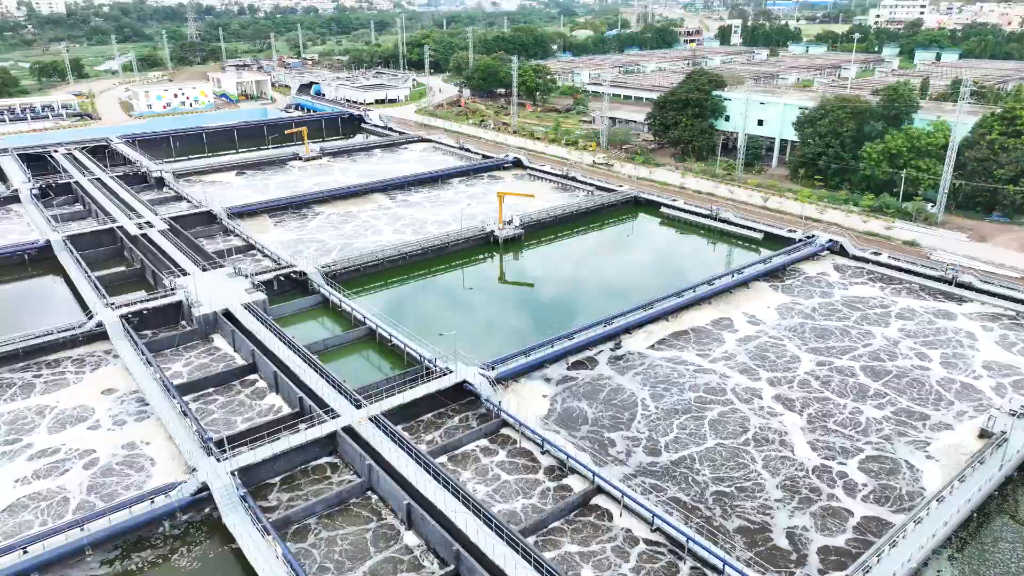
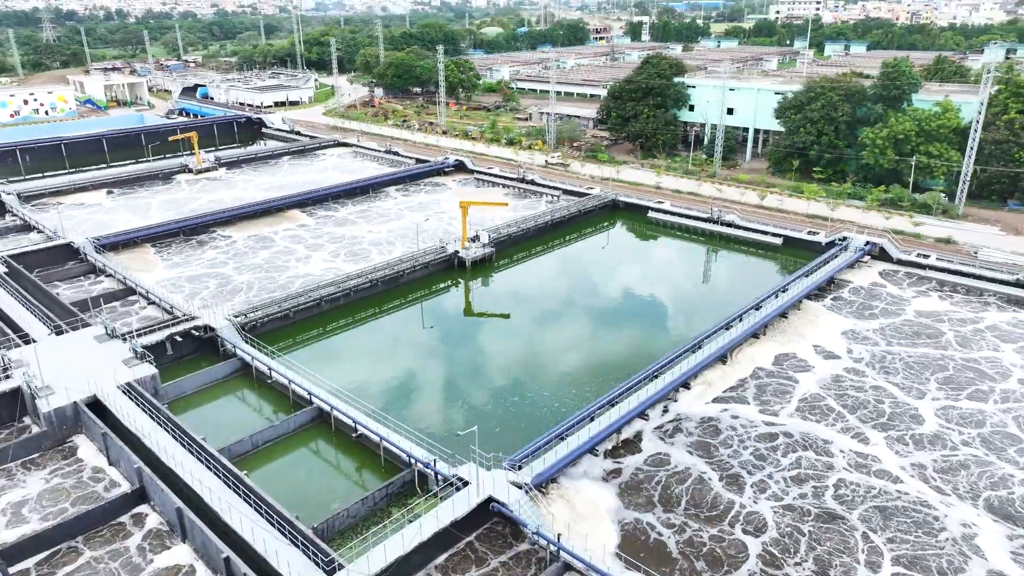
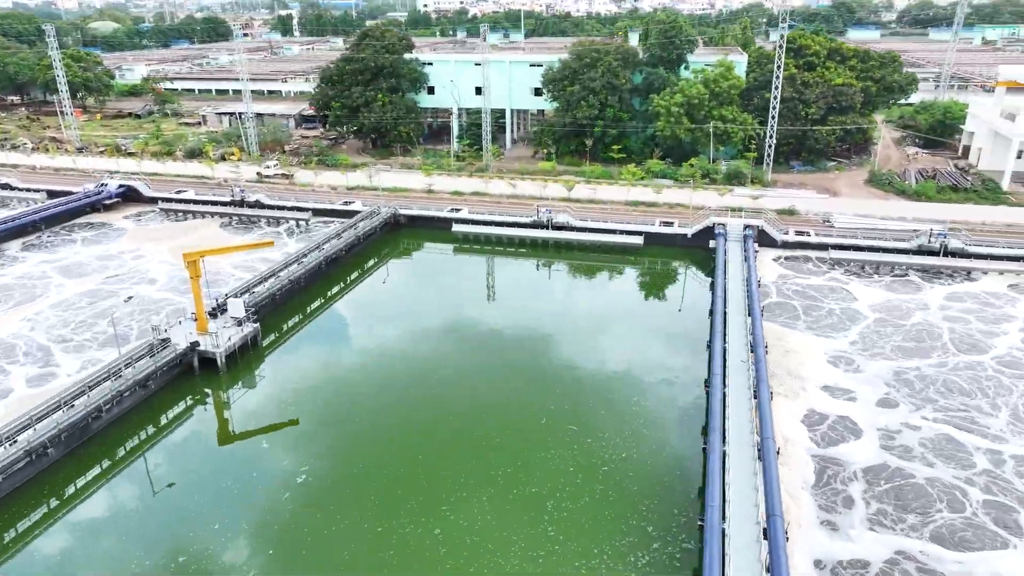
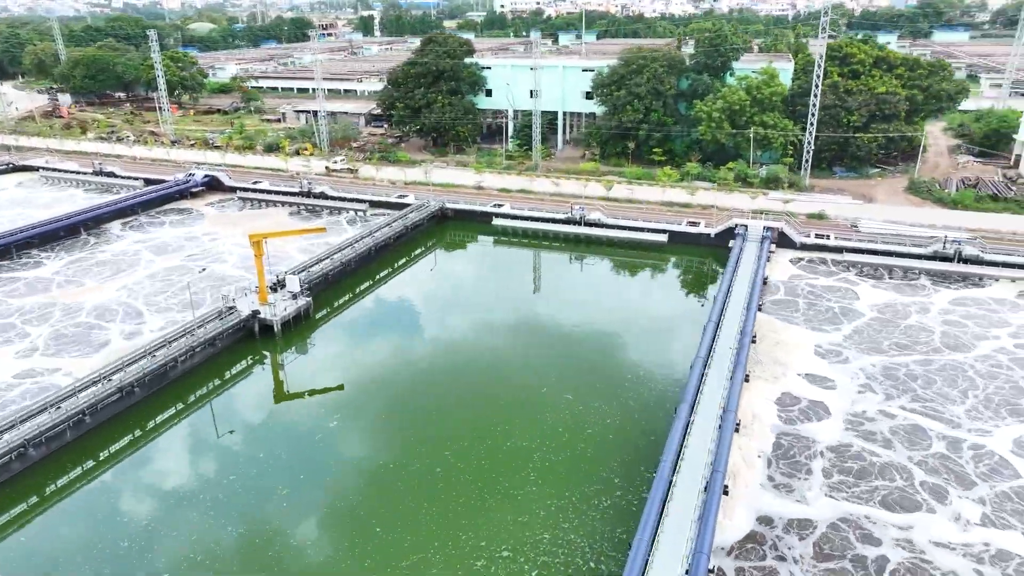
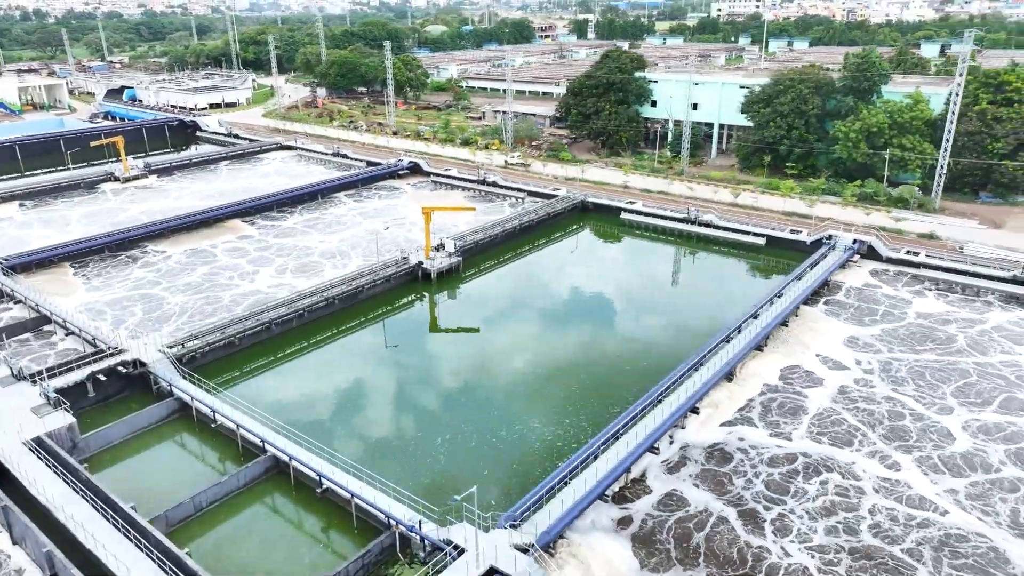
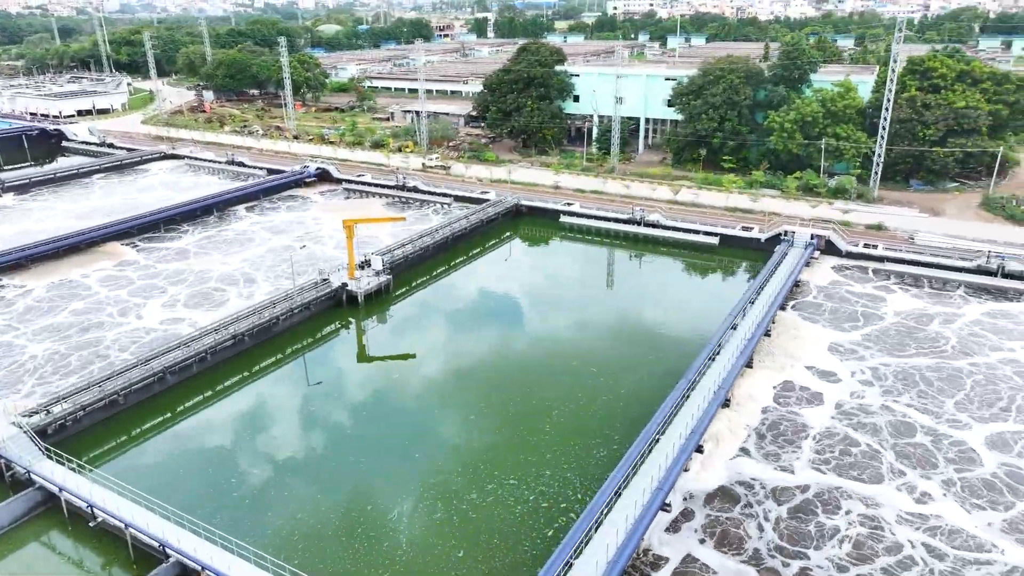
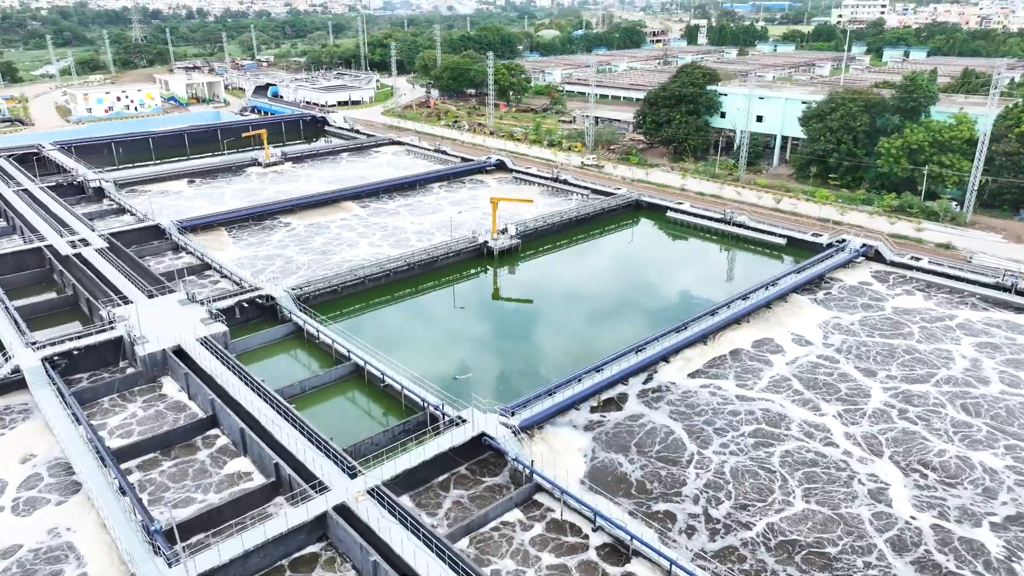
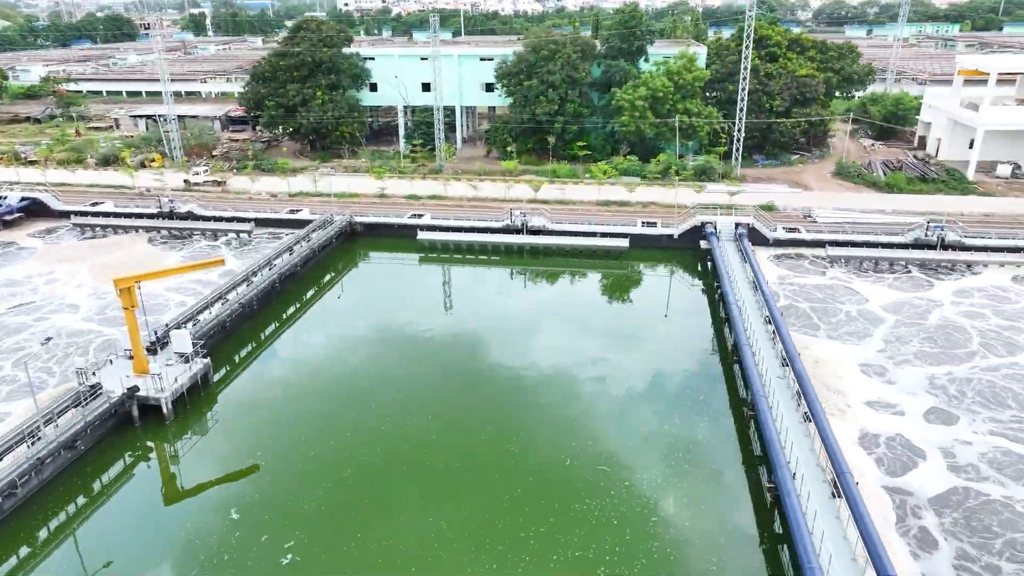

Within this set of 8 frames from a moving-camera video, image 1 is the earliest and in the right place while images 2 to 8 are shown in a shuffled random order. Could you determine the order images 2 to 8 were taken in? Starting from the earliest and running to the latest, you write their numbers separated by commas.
7, 2, 5, 6, 4, 3, 8
